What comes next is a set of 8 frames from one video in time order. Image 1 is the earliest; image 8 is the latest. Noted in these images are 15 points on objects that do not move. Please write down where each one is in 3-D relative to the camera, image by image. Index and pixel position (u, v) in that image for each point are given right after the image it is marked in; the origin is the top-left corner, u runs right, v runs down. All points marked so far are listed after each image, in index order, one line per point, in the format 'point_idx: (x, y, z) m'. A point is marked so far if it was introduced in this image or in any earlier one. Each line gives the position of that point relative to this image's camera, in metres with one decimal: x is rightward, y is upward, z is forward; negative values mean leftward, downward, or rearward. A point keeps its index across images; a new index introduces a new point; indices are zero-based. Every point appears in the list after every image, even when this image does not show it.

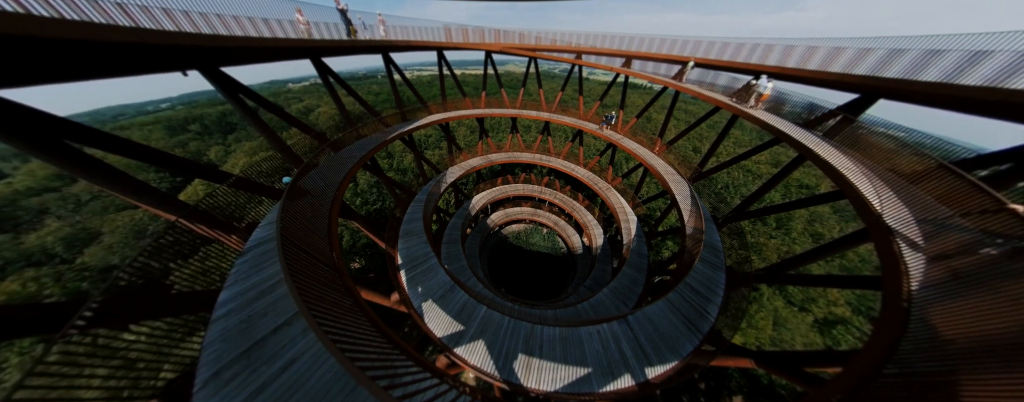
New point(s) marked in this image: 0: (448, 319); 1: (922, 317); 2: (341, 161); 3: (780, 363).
0: (-1.8, -3.5, +6.0) m
1: (+5.6, -1.6, +2.8) m
2: (-6.0, +1.4, +7.7) m
3: (+5.6, -3.3, +4.5) m
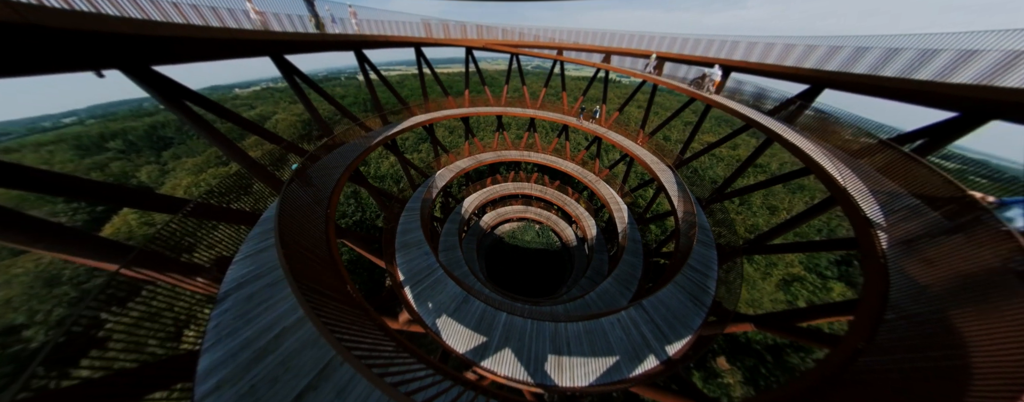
0: (-1.2, -3.7, +5.8) m
1: (+6.4, -1.1, +3.5) m
2: (-6.0, +0.9, +7.0) m
3: (+6.3, -2.9, +5.2) m
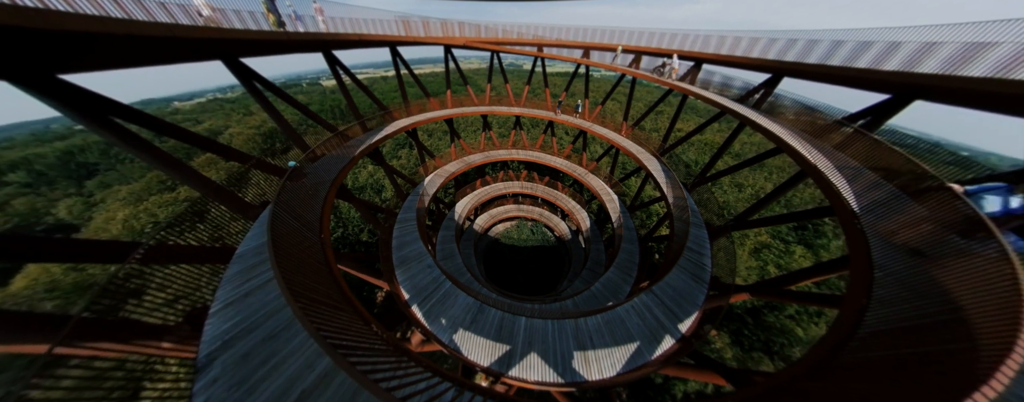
0: (-0.6, -3.8, +5.7) m
1: (+6.9, -0.6, +4.0) m
2: (-5.8, +0.3, +6.3) m
3: (+6.8, -2.3, +5.8) m
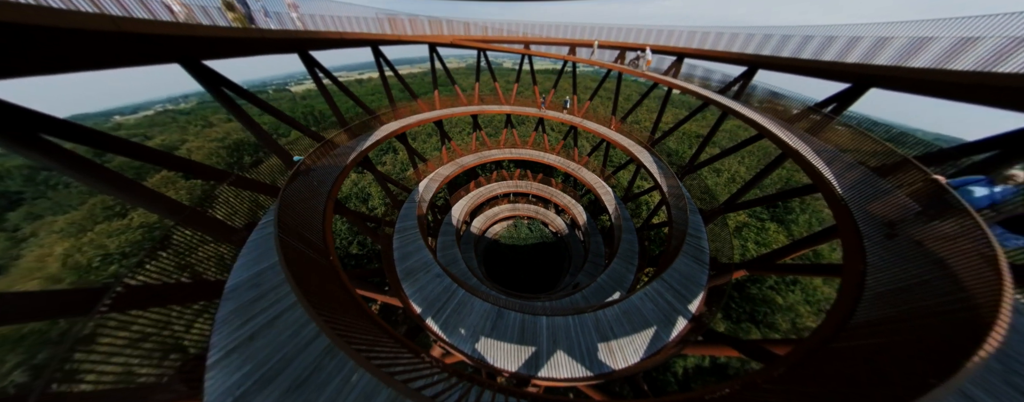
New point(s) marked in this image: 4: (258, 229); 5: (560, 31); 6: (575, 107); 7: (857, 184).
0: (+0.1, -3.8, +5.7) m
1: (+7.4, -0.1, +4.6) m
2: (-5.5, -0.1, +5.8) m
3: (+7.3, -1.8, +6.3) m
4: (-7.2, -0.9, +6.1) m
5: (+3.2, +11.5, +14.6) m
6: (+4.0, +5.8, +13.4) m
7: (+8.0, +0.4, +4.9) m
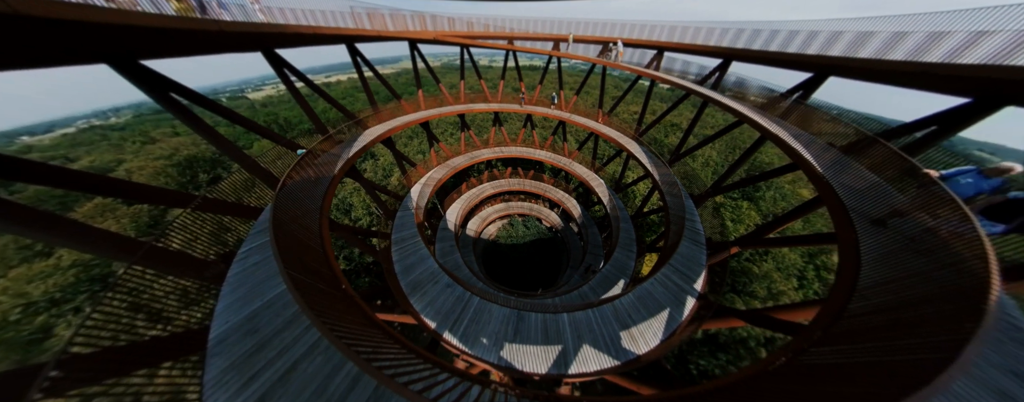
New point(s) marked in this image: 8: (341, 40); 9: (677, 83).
0: (+0.7, -3.8, +5.6) m
1: (+7.8, +0.4, +5.2) m
2: (-5.1, -0.6, +5.2) m
3: (+7.7, -1.3, +6.9) m
4: (-6.8, -1.5, +5.4) m
5: (+1.8, +11.8, +14.6) m
6: (+3.1, +6.2, +13.5) m
7: (+8.3, +1.0, +5.6) m
8: (-6.6, +6.0, +8.1) m
9: (+7.3, +5.2, +9.5) m
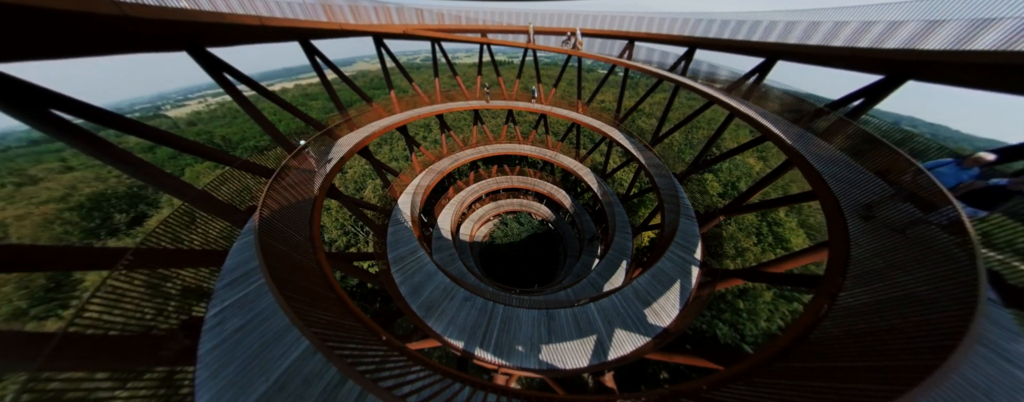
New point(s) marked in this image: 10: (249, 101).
0: (+1.7, -3.7, +5.7) m
1: (+8.2, +1.4, +6.0) m
2: (-4.4, -1.2, +4.3) m
3: (+8.0, -0.3, +7.8) m
4: (-6.0, -2.3, +4.3) m
5: (-0.4, +12.1, +14.2) m
6: (+1.7, +6.6, +13.5) m
7: (+8.5, +2.0, +6.5) m
8: (-7.1, +5.2, +6.9) m
9: (+6.5, +6.1, +10.1) m
10: (-7.9, +3.0, +6.5) m
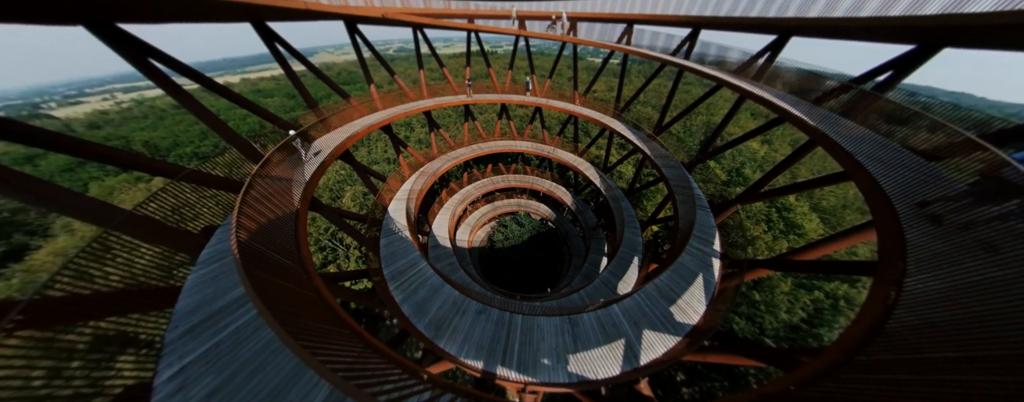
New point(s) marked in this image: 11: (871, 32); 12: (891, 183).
0: (+2.2, -3.6, +5.0) m
1: (+8.4, +1.9, +5.6) m
2: (-3.9, -1.5, +3.3) m
3: (+8.2, +0.2, +7.4) m
4: (-5.4, -2.7, +3.2) m
5: (-1.2, +12.0, +13.3) m
6: (+1.2, +6.7, +12.7) m
7: (+8.7, +2.5, +6.1) m
8: (-7.1, +4.8, +5.7) m
9: (+6.2, +6.5, +9.6) m
10: (-7.7, +2.5, +5.2) m
11: (+9.6, +4.6, +5.8) m
12: (+7.6, +0.3, +4.2) m
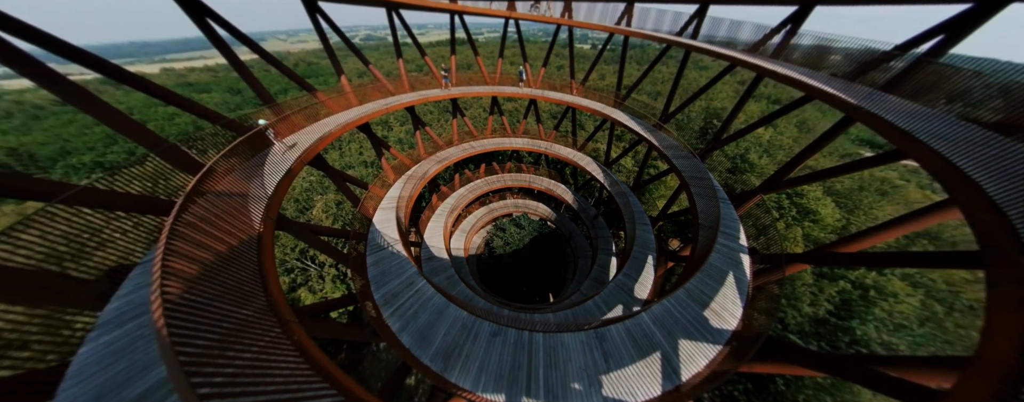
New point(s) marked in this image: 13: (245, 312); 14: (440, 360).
0: (+2.6, -3.6, +4.1) m
1: (+8.5, +2.2, +5.0) m
2: (-3.5, -1.8, +2.1) m
3: (+8.3, +0.6, +6.7) m
4: (-4.9, -3.1, +2.0) m
5: (-2.0, +11.9, +12.2) m
6: (+0.7, +6.7, +11.7) m
7: (+8.7, +2.9, +5.5) m
8: (-7.1, +4.3, +4.3) m
9: (+5.8, +6.7, +8.9) m
10: (-7.6, +2.0, +3.9) m
11: (+9.5, +5.0, +5.2) m
12: (+7.8, +0.7, +3.6) m
13: (-4.2, -1.4, +2.9) m
14: (-1.8, -3.5, +4.5) m
